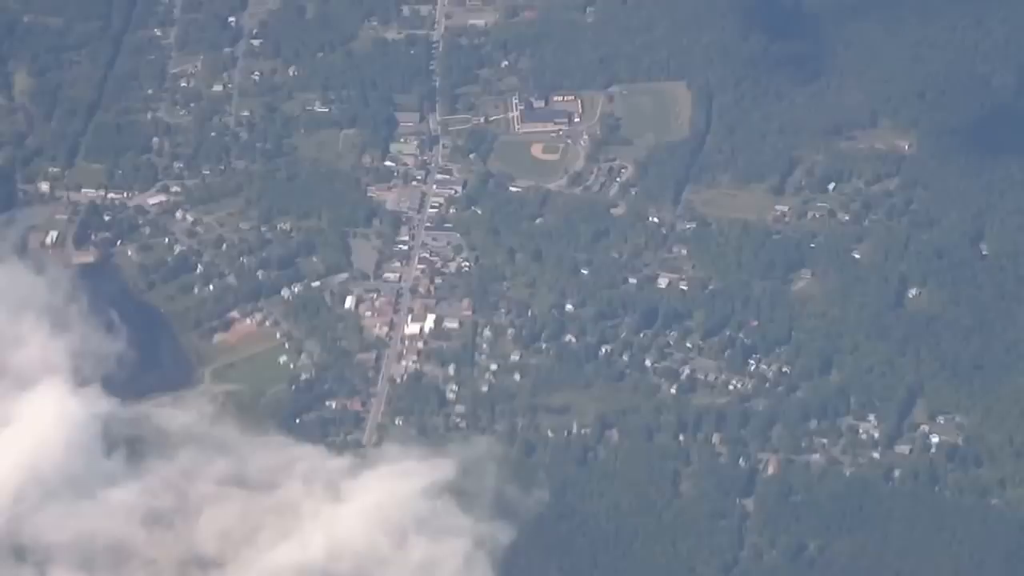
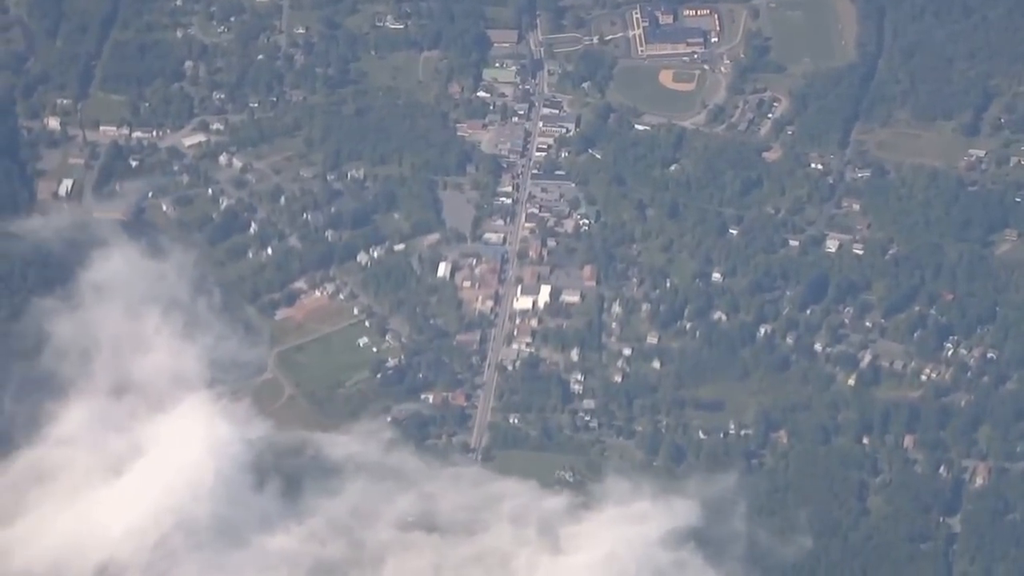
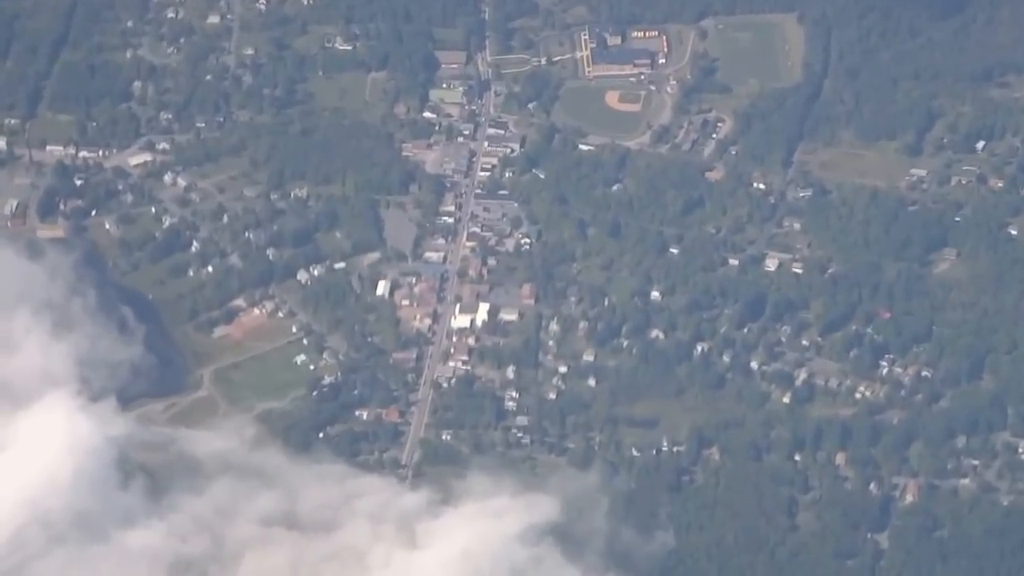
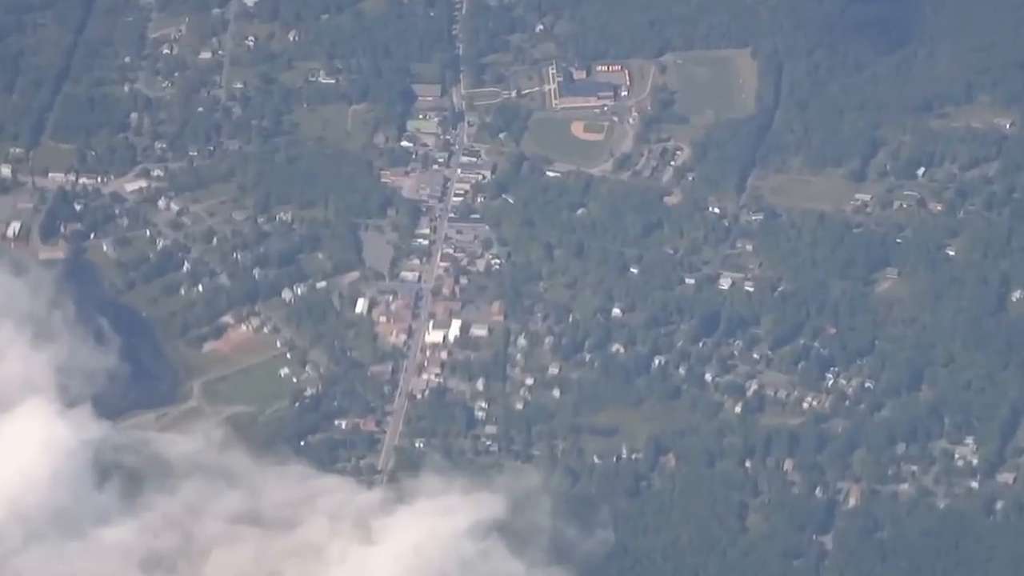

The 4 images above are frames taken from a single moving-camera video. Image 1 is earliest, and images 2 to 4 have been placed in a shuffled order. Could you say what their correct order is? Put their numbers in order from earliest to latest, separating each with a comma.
4, 3, 2
